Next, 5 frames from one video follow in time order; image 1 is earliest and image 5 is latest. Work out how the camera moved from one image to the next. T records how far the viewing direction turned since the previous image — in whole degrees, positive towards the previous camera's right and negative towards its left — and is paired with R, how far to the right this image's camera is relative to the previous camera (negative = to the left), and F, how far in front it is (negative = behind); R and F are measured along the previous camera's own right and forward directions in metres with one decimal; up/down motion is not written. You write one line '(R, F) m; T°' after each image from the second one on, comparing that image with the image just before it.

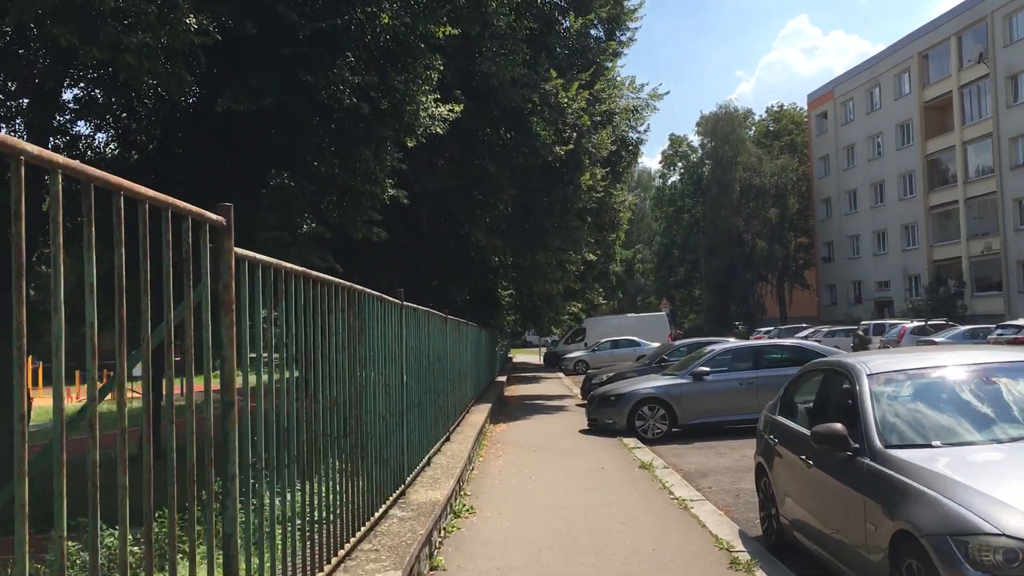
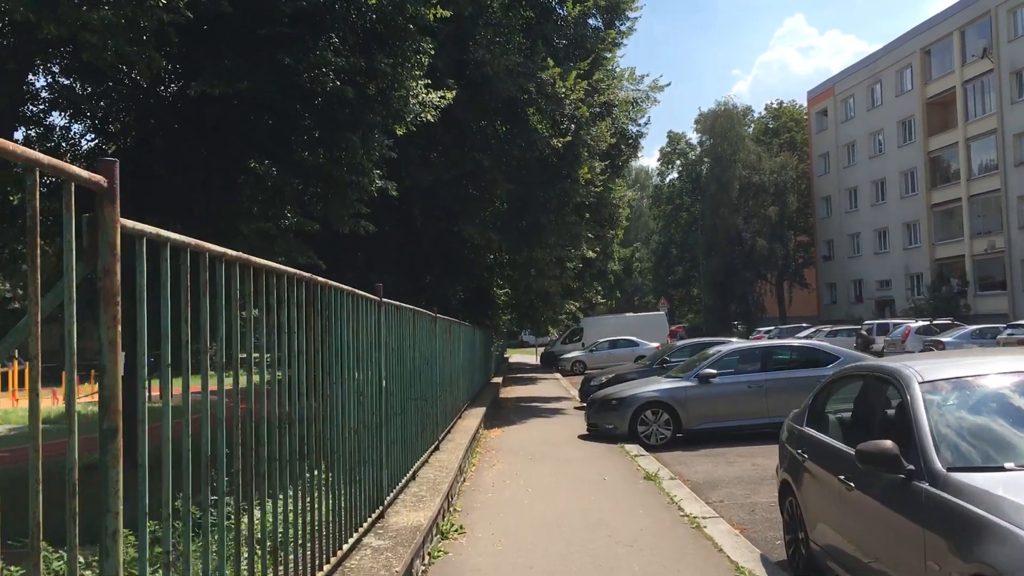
(0.0, +0.6) m; 0°
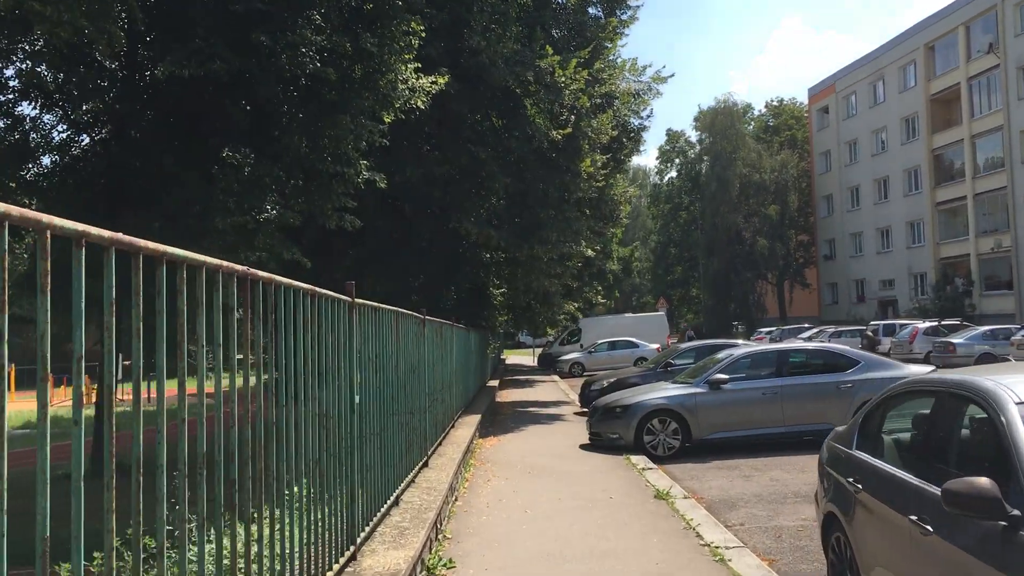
(0.0, +0.8) m; 0°
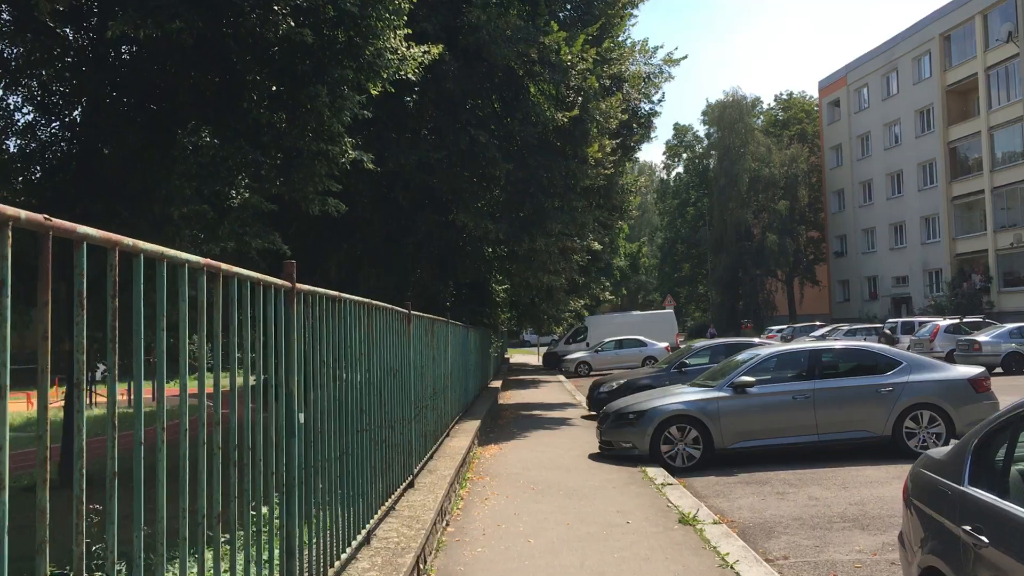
(0.0, +1.0) m; 0°
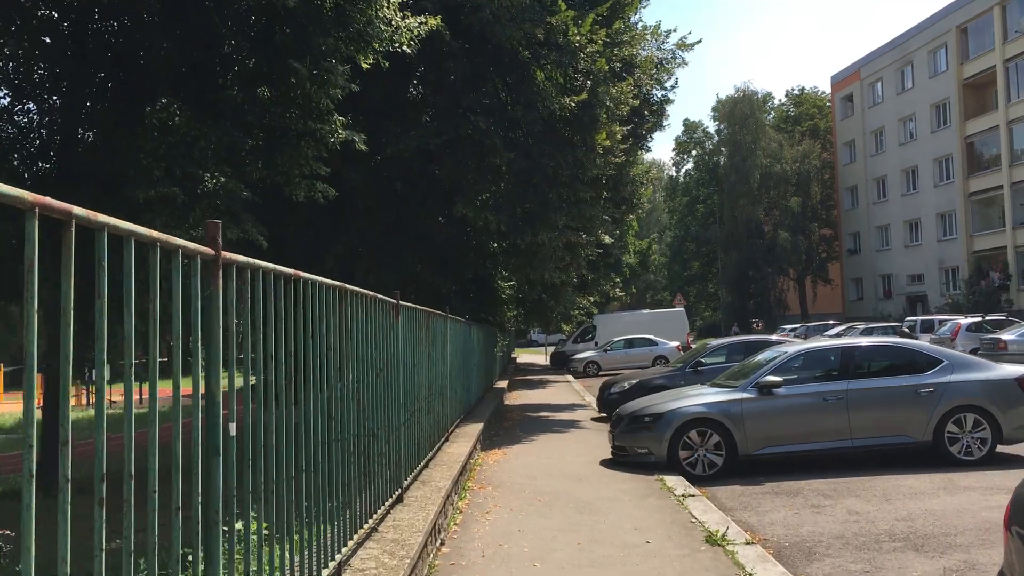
(0.0, +0.8) m; 0°
